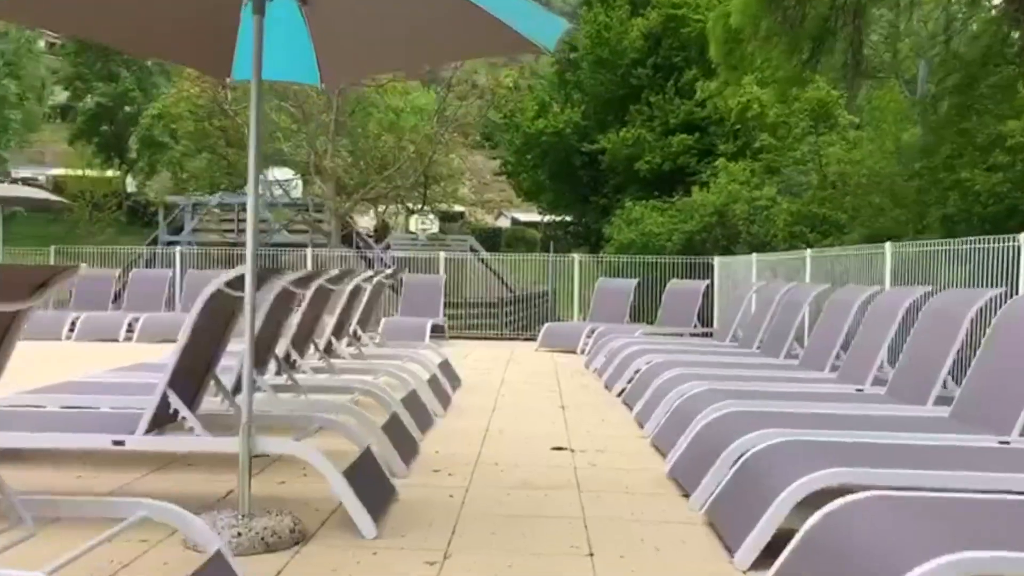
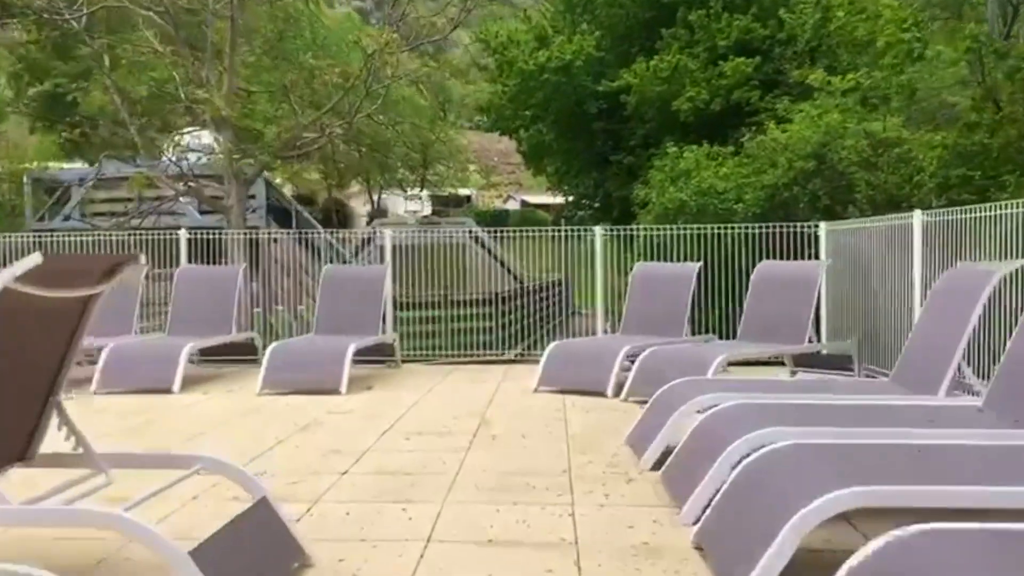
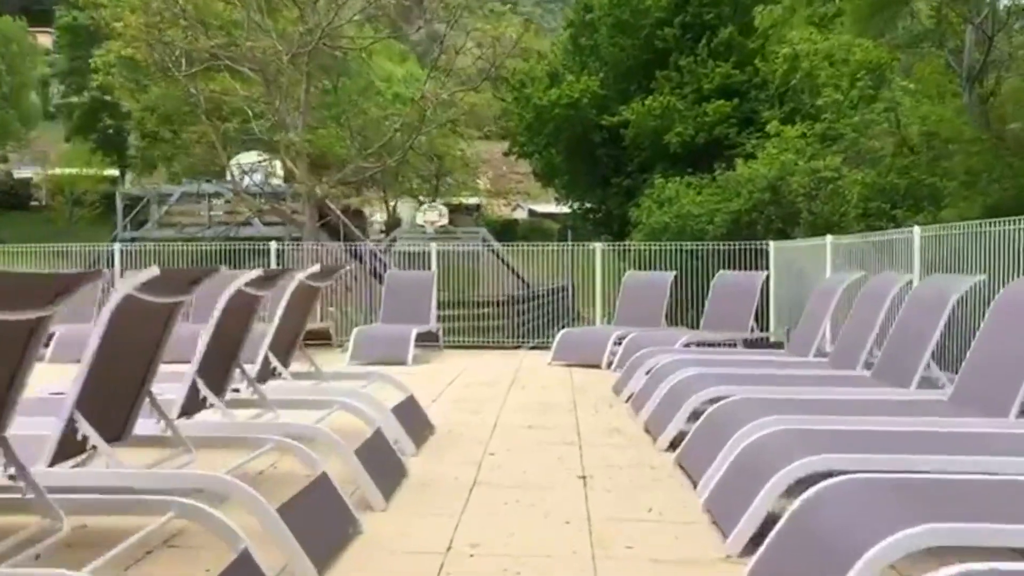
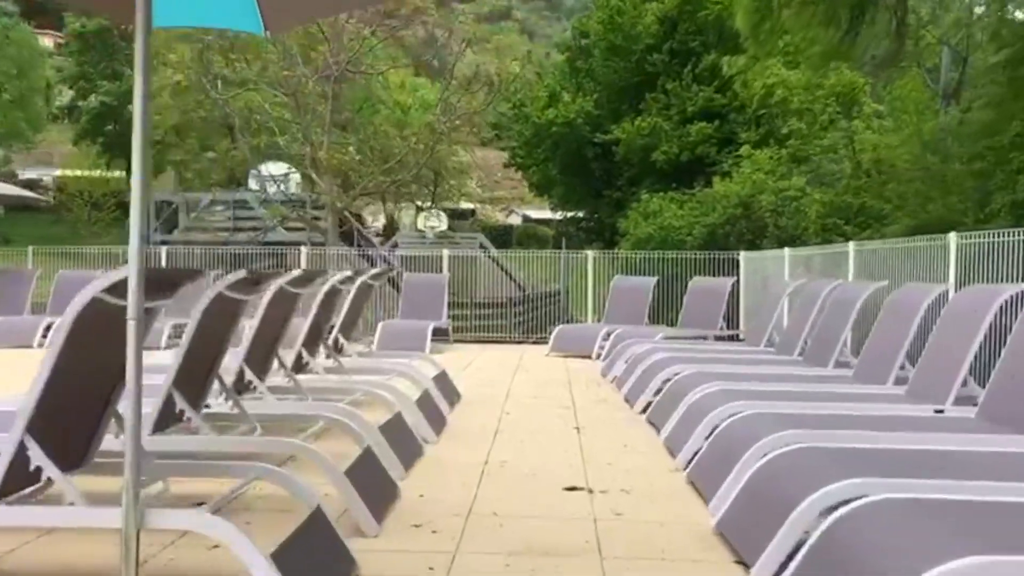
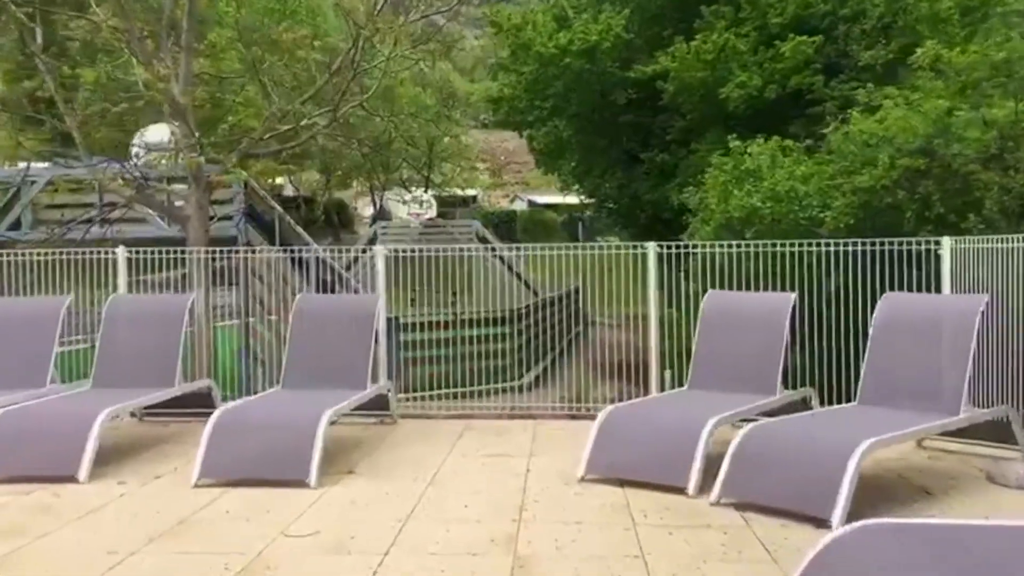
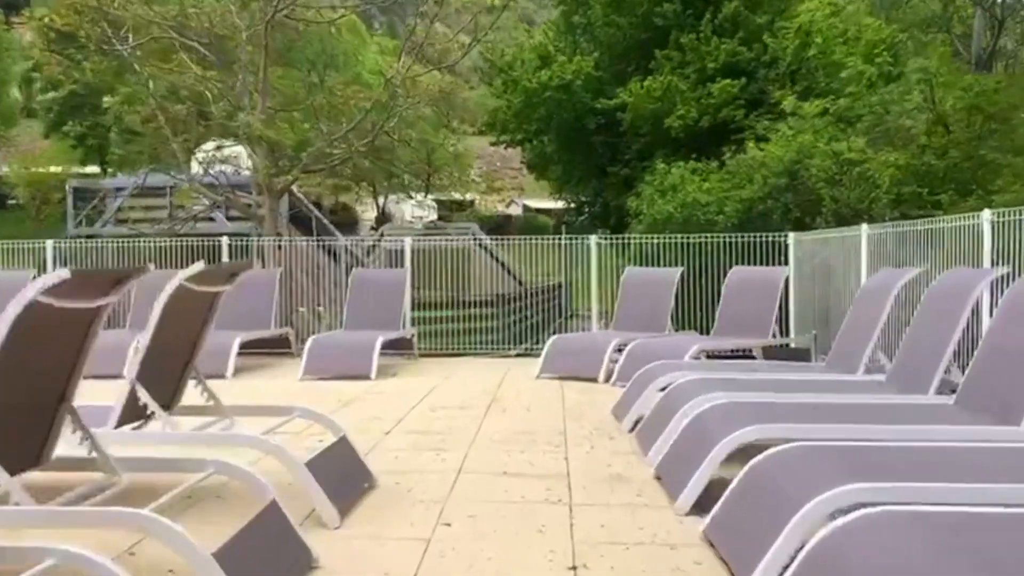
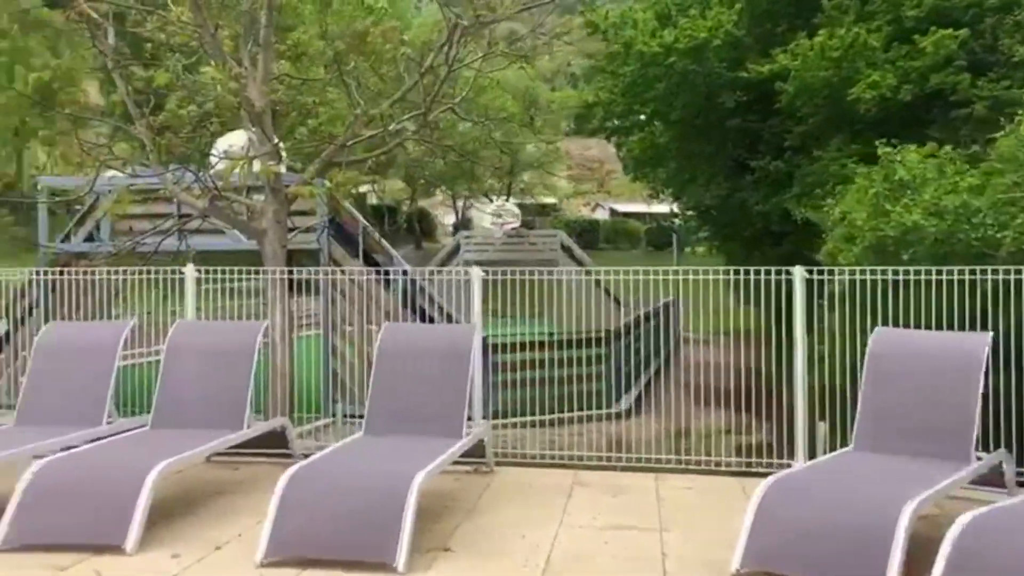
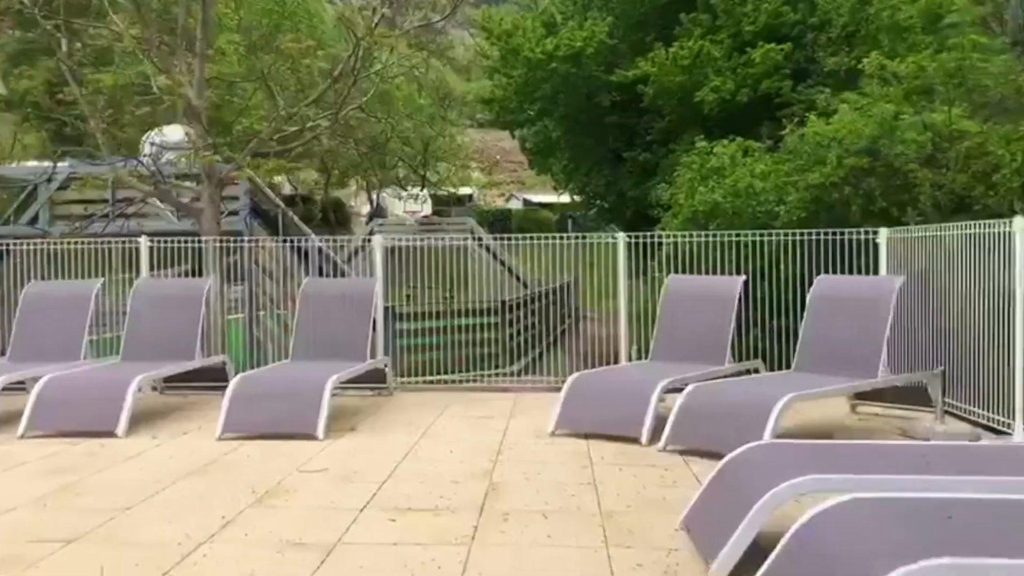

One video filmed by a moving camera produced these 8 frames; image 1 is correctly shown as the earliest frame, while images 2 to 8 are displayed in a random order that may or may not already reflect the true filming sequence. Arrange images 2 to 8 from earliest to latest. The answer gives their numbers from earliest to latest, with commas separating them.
4, 3, 6, 2, 8, 5, 7
